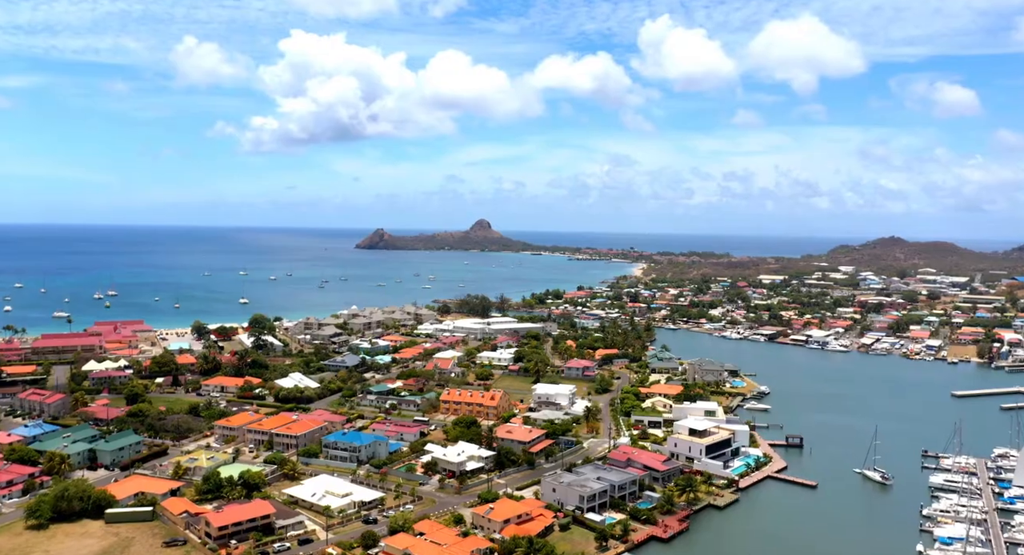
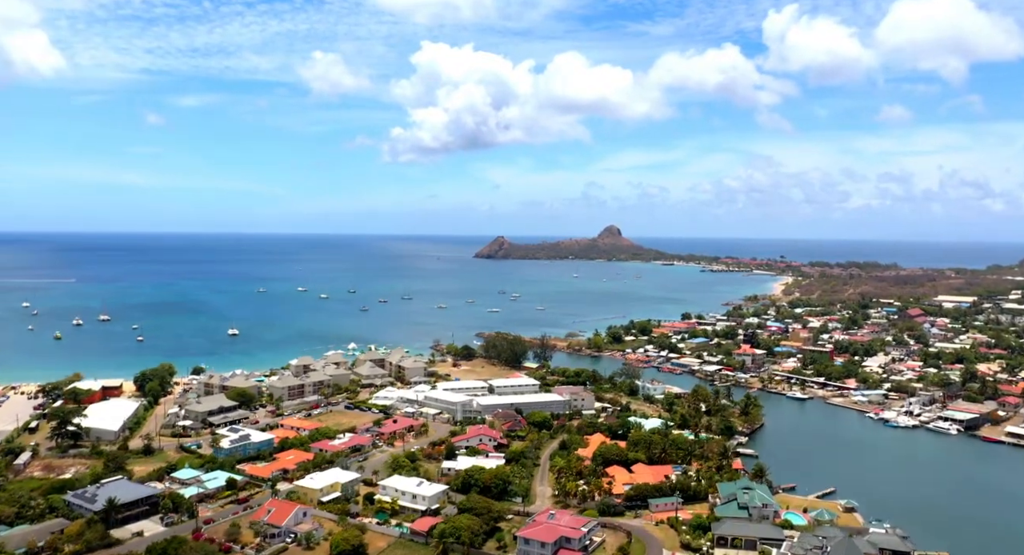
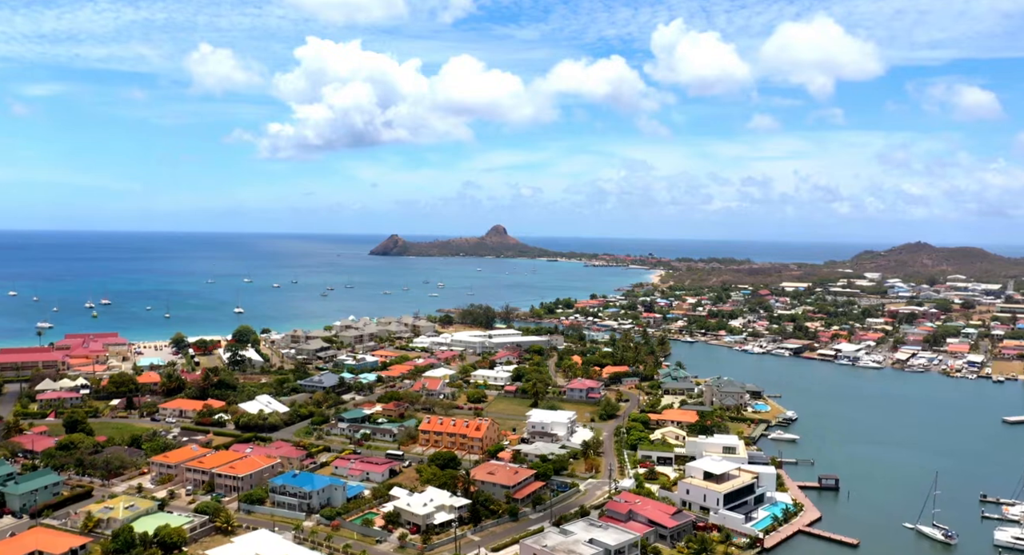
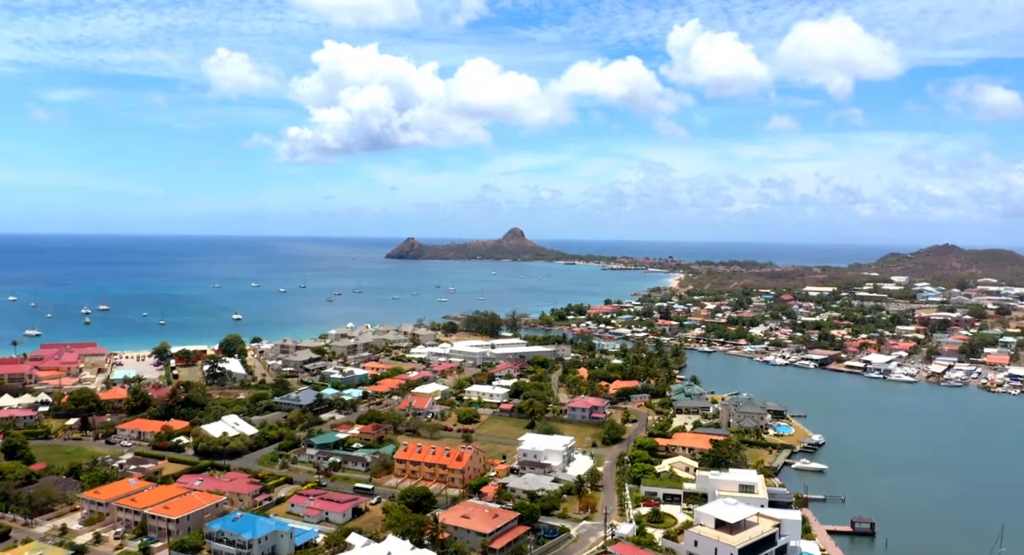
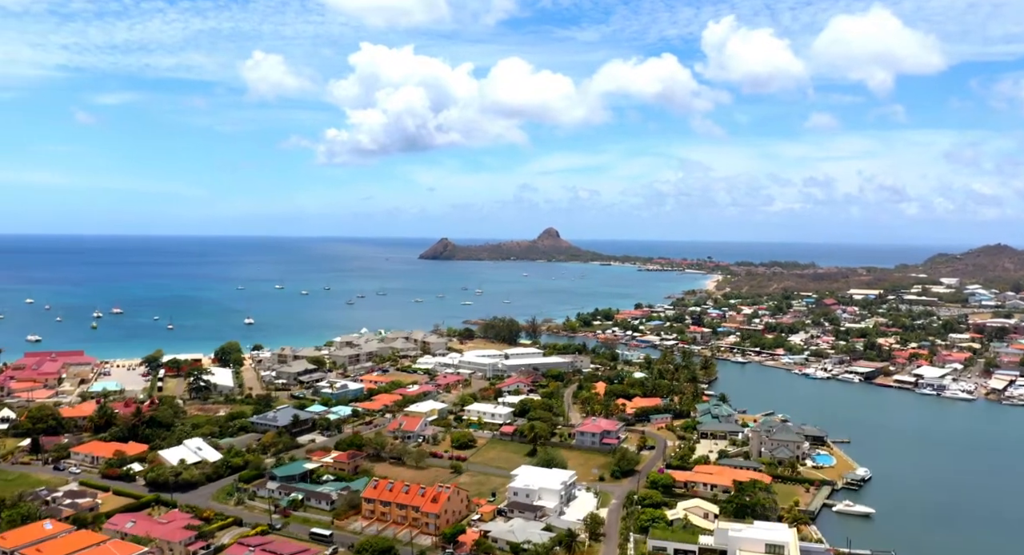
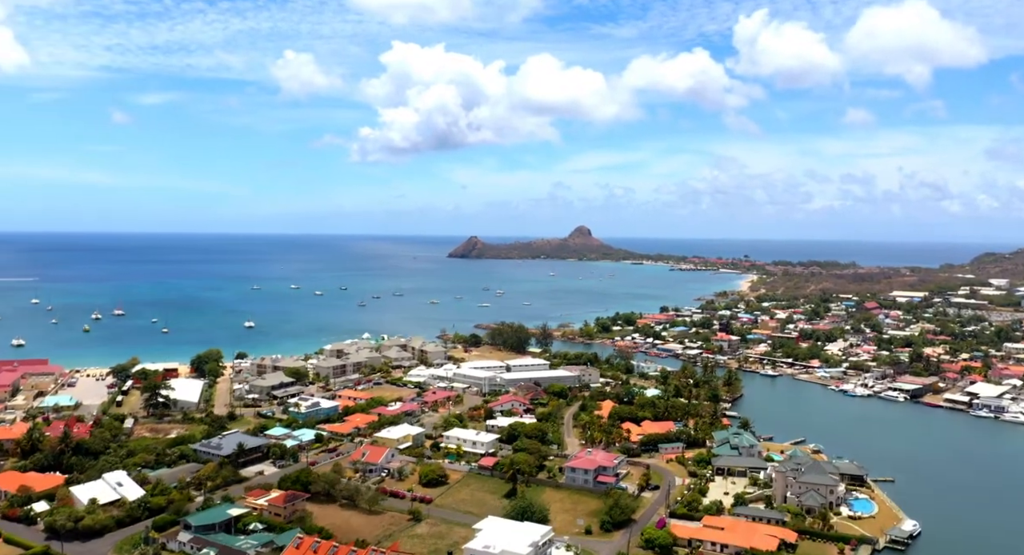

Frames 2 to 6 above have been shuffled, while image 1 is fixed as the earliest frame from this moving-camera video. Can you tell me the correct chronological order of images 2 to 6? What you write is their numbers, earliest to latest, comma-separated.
3, 4, 5, 6, 2
